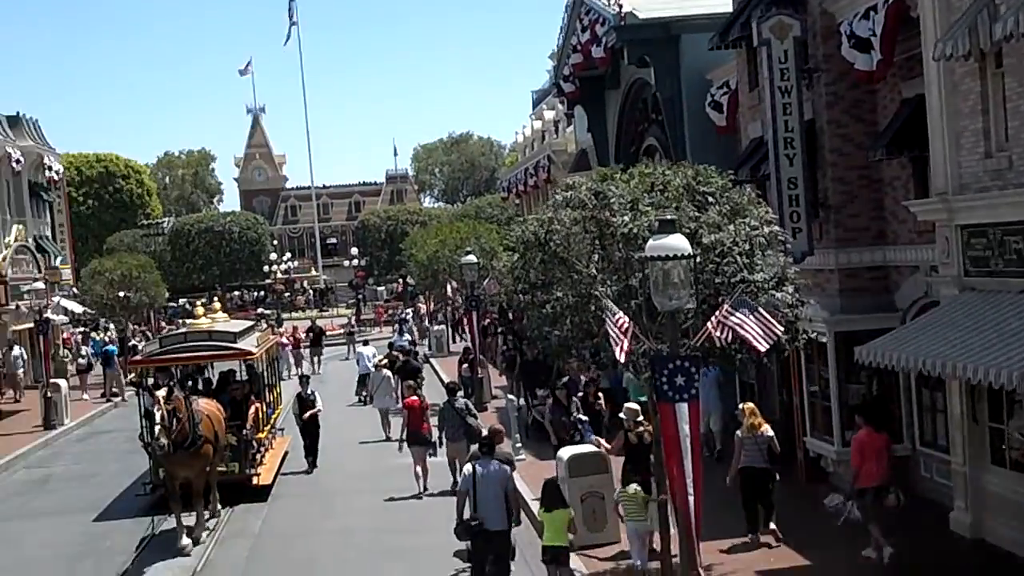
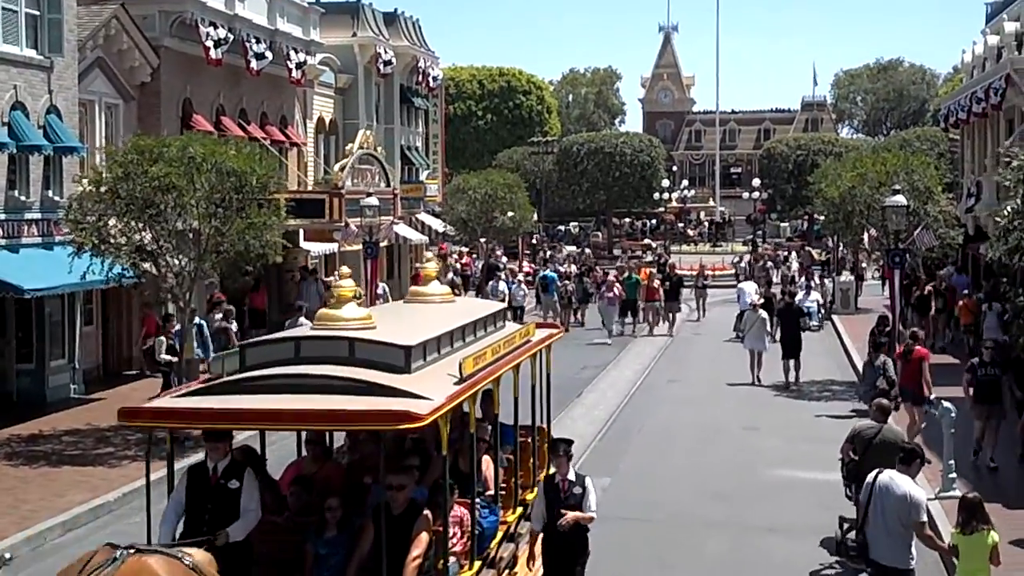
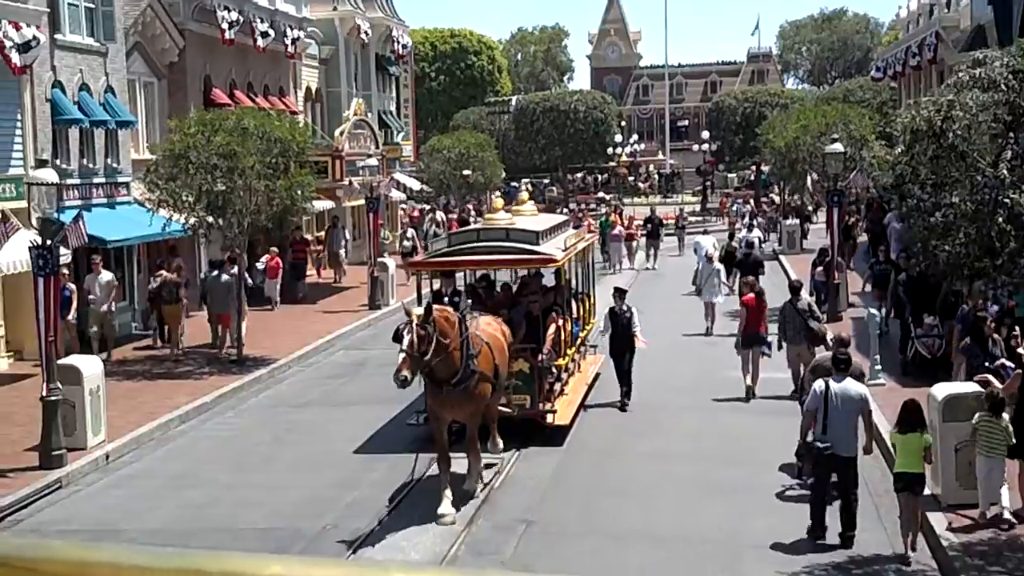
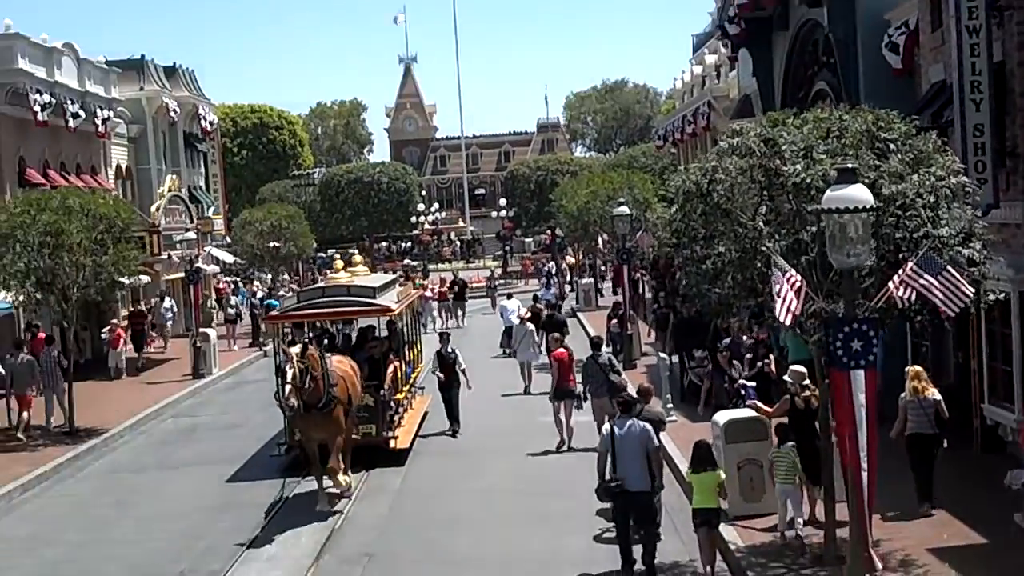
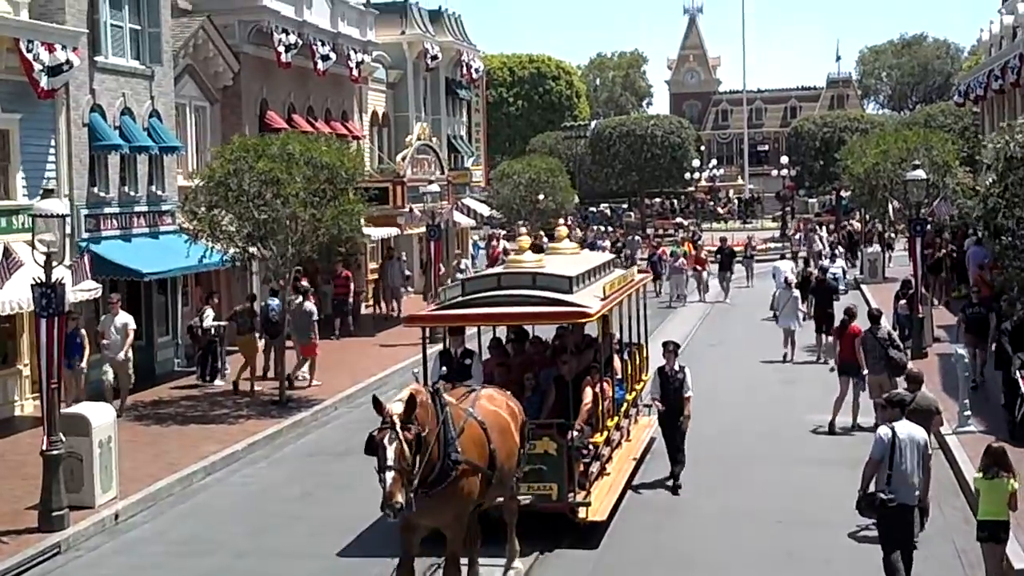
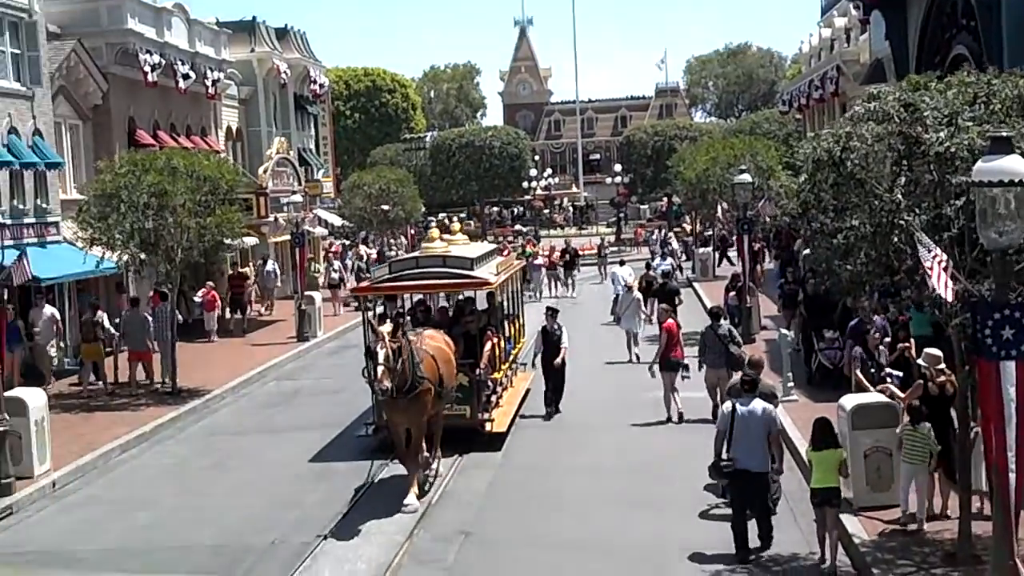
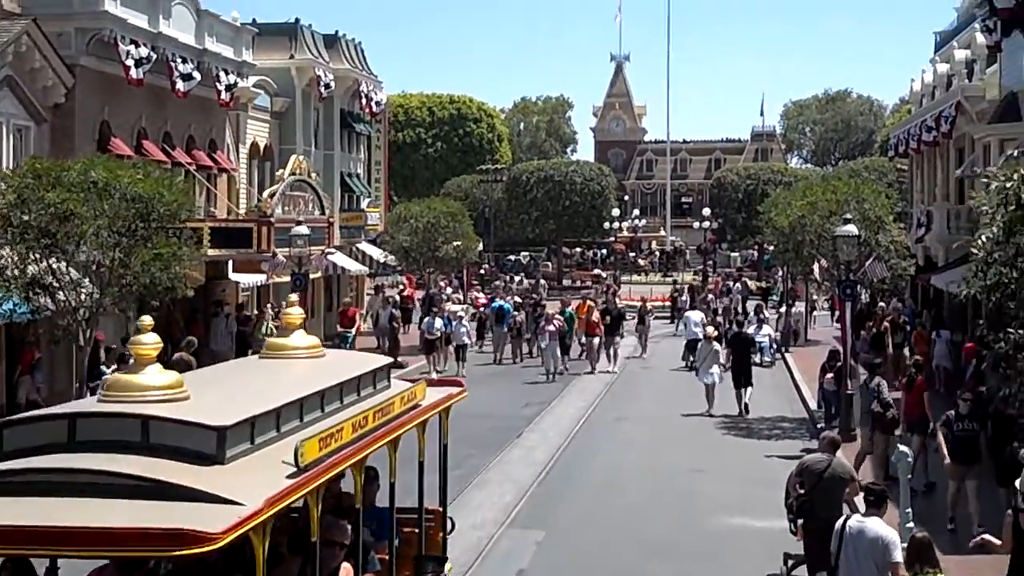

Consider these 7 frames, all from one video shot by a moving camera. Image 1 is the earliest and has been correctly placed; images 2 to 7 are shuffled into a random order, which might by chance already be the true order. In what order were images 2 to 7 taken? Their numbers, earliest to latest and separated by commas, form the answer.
4, 6, 3, 5, 2, 7
